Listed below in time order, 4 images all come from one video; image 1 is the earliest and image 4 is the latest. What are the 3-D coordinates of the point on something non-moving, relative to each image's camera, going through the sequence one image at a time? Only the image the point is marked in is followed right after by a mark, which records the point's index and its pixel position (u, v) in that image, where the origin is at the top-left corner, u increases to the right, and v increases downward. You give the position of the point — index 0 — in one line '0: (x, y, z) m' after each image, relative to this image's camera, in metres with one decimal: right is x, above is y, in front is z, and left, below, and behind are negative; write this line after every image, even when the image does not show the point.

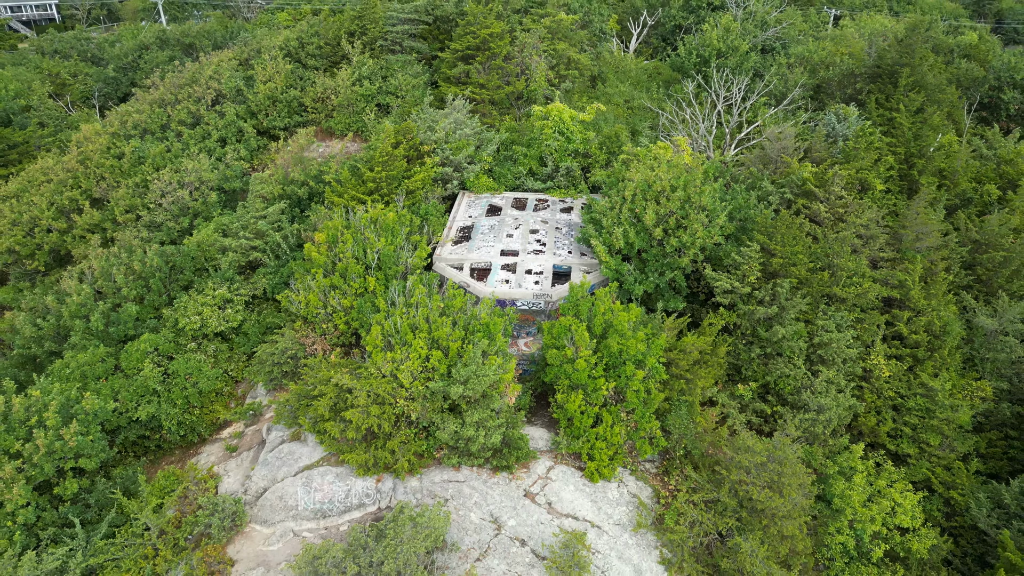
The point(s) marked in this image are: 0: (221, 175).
0: (-5.5, +2.2, +15.0) m
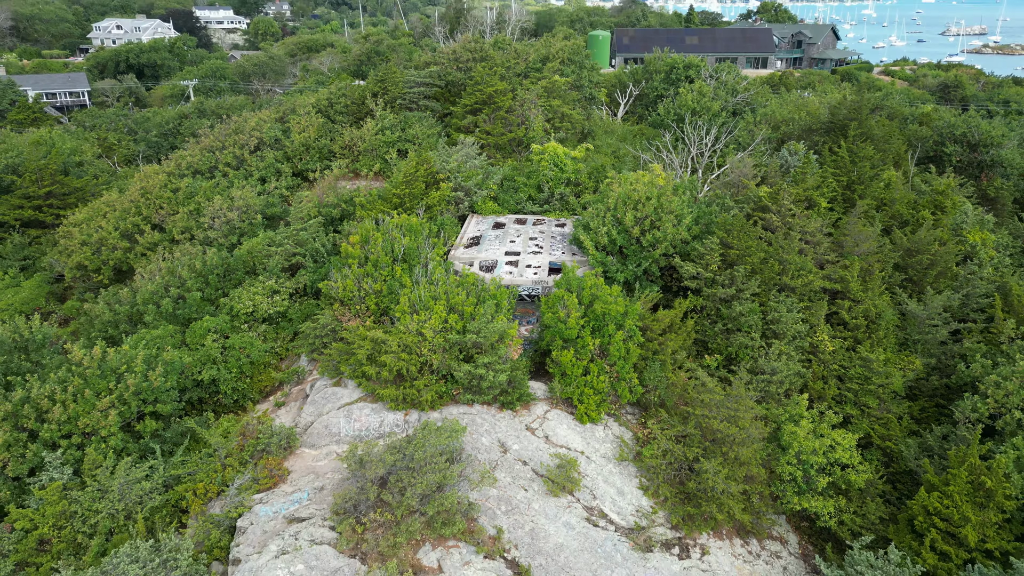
0: (-5.5, +1.9, +17.4) m
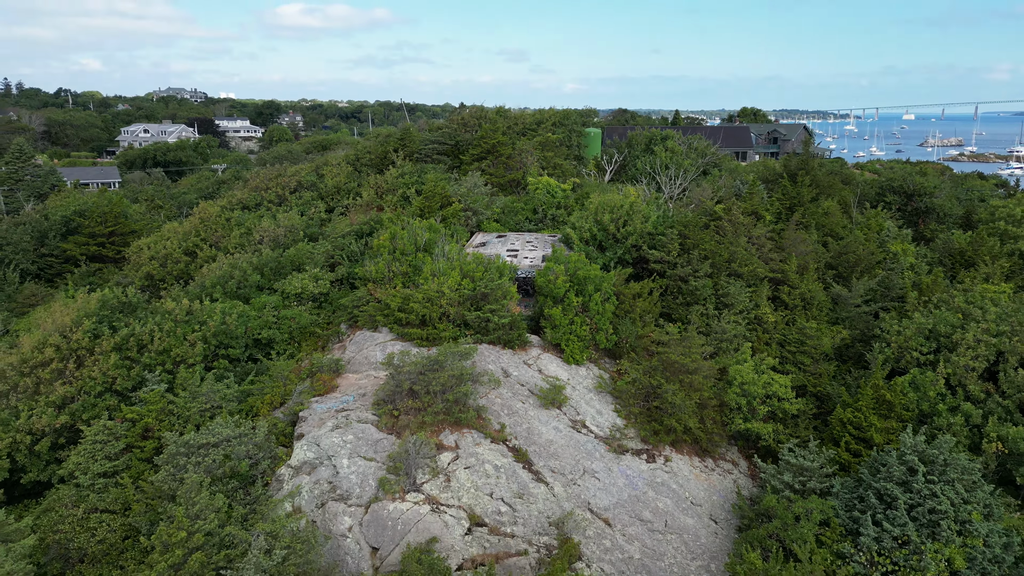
0: (-5.5, +1.7, +20.8) m
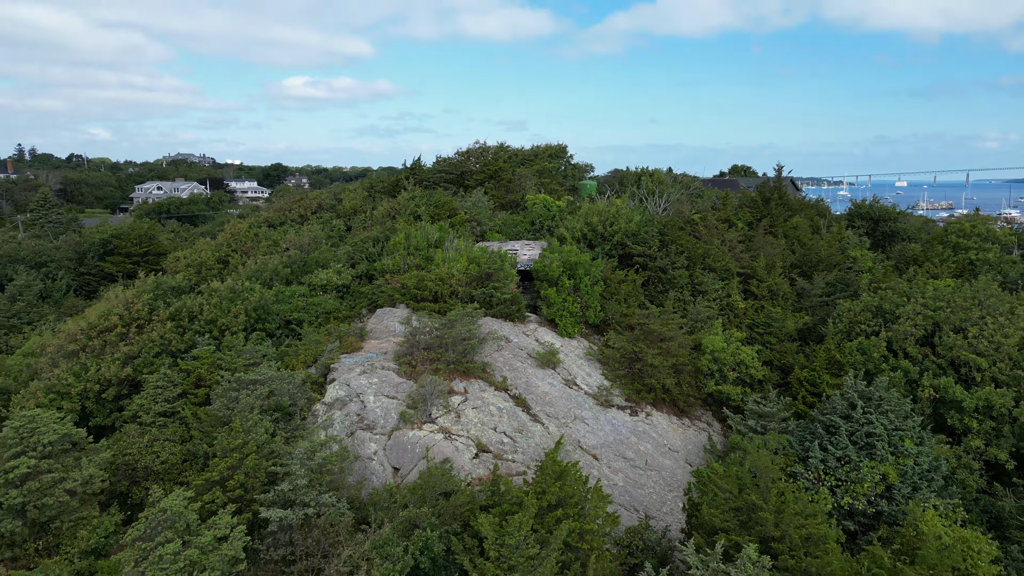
0: (-5.5, +1.5, +23.1) m
